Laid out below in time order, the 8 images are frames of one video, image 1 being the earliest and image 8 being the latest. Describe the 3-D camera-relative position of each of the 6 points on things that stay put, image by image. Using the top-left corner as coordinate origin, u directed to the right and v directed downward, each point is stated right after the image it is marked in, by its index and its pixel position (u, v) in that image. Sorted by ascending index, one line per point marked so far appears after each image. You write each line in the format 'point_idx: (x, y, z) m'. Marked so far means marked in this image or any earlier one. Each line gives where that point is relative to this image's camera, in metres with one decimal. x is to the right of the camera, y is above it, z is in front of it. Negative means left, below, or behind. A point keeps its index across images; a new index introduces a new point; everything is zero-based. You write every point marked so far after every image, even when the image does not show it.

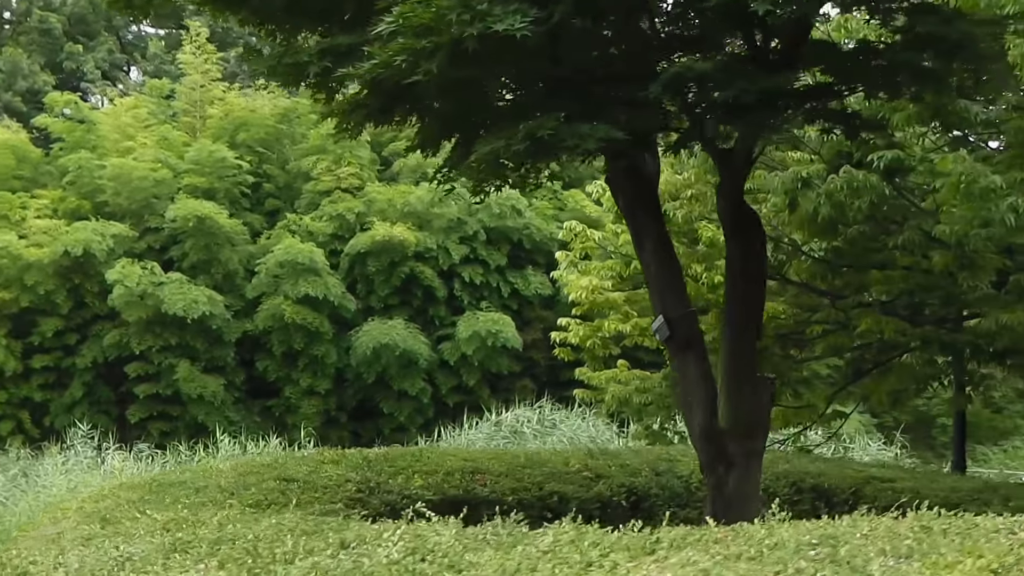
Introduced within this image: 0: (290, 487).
0: (-1.0, -0.9, +8.2) m
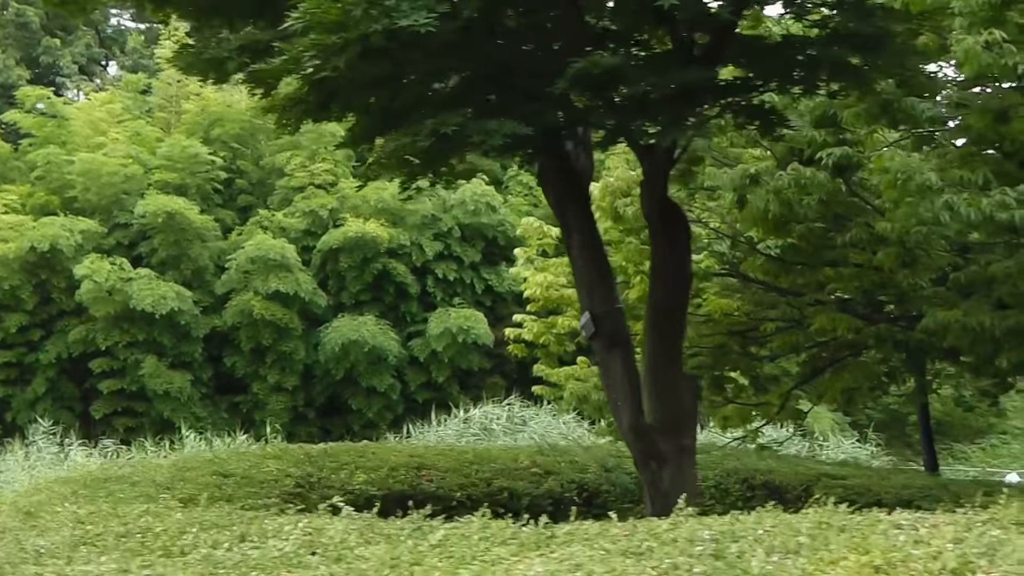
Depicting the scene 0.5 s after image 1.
0: (-1.3, -0.9, +8.2) m
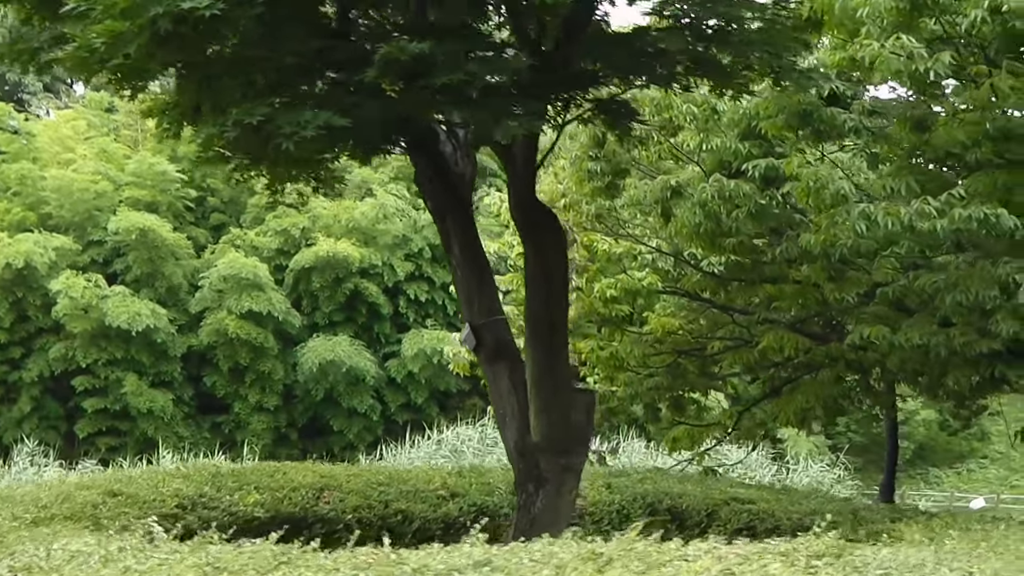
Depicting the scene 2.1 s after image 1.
0: (-1.7, -0.9, +7.8) m
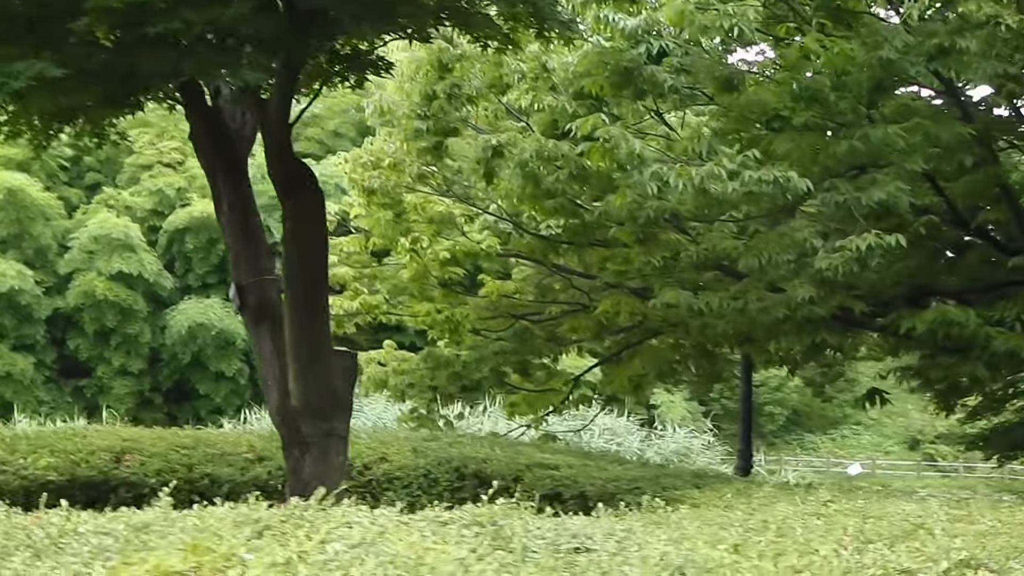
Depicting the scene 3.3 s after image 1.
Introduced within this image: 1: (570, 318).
0: (-2.6, -0.7, +7.6) m
1: (+0.4, -0.2, +12.1) m
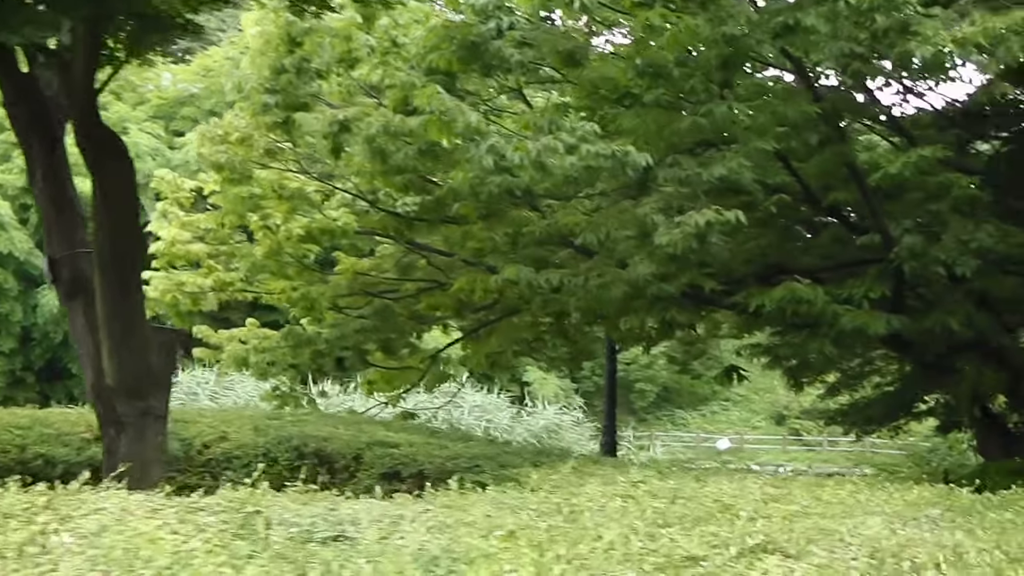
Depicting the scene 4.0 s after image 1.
0: (-3.2, -0.6, +7.2) m
1: (-0.6, -0.1, +12.0) m
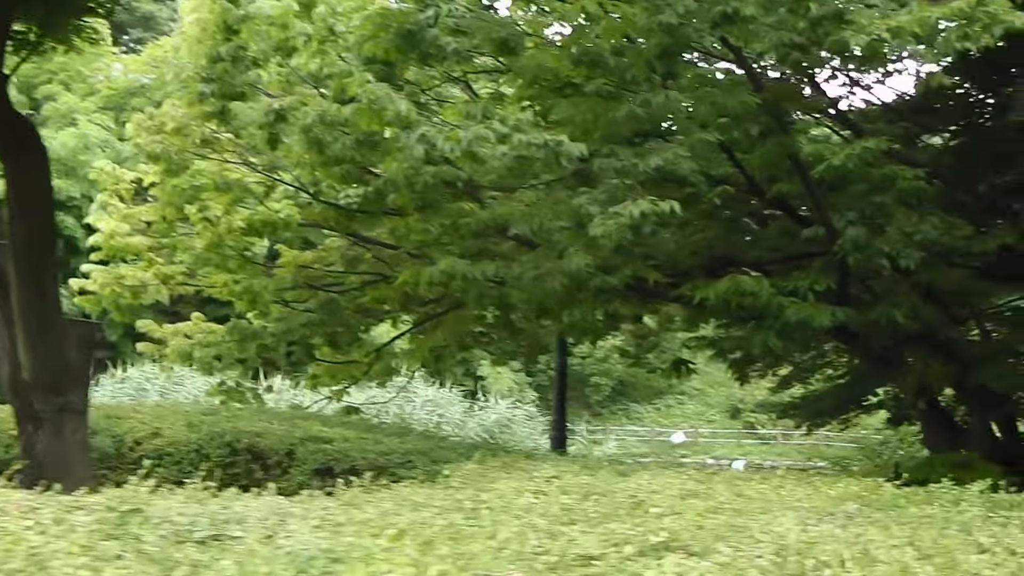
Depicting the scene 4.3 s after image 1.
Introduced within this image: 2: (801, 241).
0: (-3.5, -0.6, +7.1) m
1: (-0.9, 0.0, +11.8) m
2: (+1.6, +0.3, +10.3) m
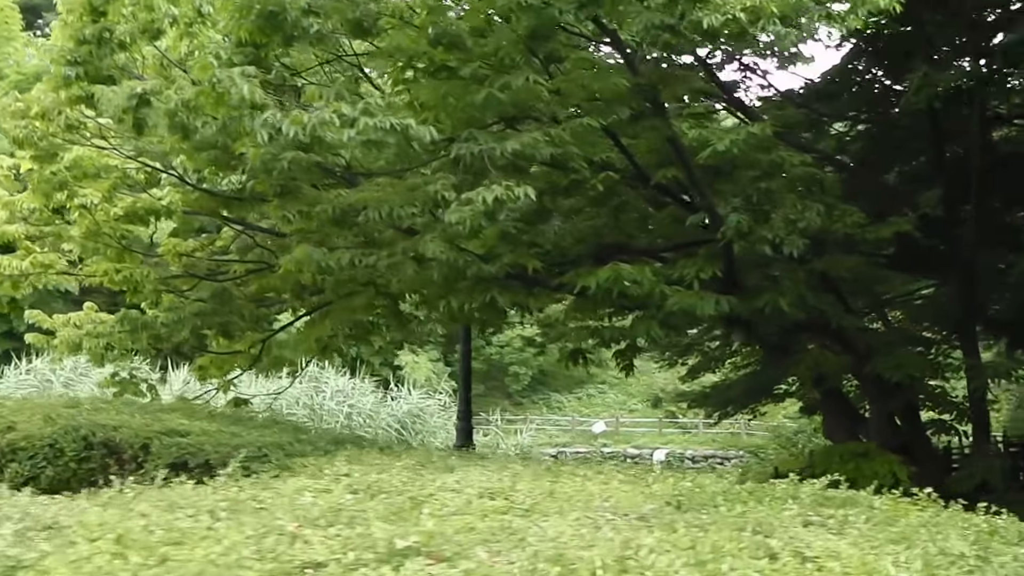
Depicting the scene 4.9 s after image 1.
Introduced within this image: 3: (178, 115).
0: (-4.1, -0.6, +6.7) m
1: (-1.6, +0.1, +11.6) m
2: (+1.0, +0.3, +10.1) m
3: (-1.6, +0.8, +8.6) m
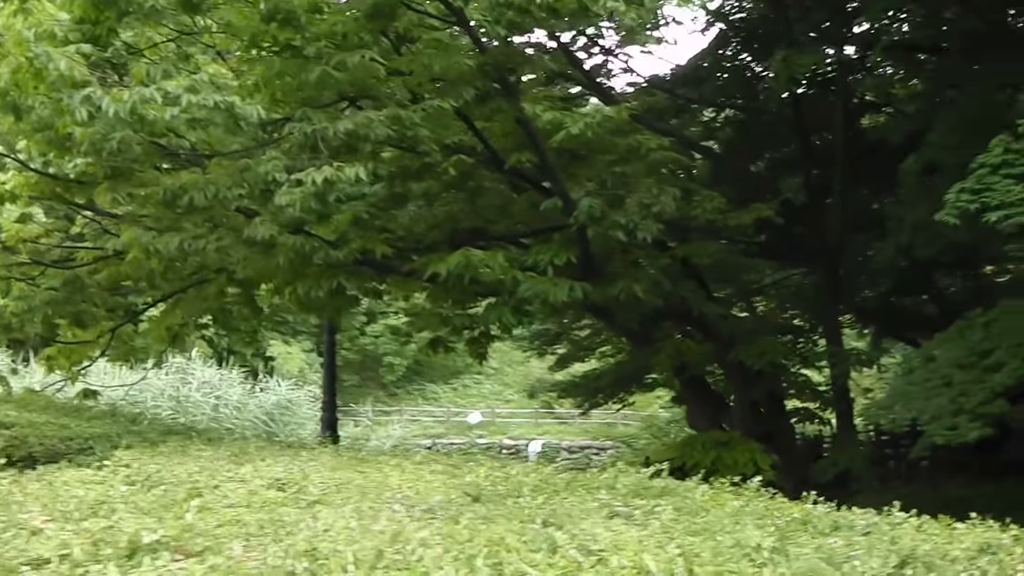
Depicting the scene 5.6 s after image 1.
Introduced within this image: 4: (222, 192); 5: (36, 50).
0: (-4.6, -0.5, +6.3) m
1: (-2.5, +0.1, +11.2) m
2: (+0.2, +0.4, +9.9) m
3: (-2.3, +0.9, +8.3) m
4: (-1.1, +0.4, +7.2) m
5: (-1.7, +0.8, +6.5) m
